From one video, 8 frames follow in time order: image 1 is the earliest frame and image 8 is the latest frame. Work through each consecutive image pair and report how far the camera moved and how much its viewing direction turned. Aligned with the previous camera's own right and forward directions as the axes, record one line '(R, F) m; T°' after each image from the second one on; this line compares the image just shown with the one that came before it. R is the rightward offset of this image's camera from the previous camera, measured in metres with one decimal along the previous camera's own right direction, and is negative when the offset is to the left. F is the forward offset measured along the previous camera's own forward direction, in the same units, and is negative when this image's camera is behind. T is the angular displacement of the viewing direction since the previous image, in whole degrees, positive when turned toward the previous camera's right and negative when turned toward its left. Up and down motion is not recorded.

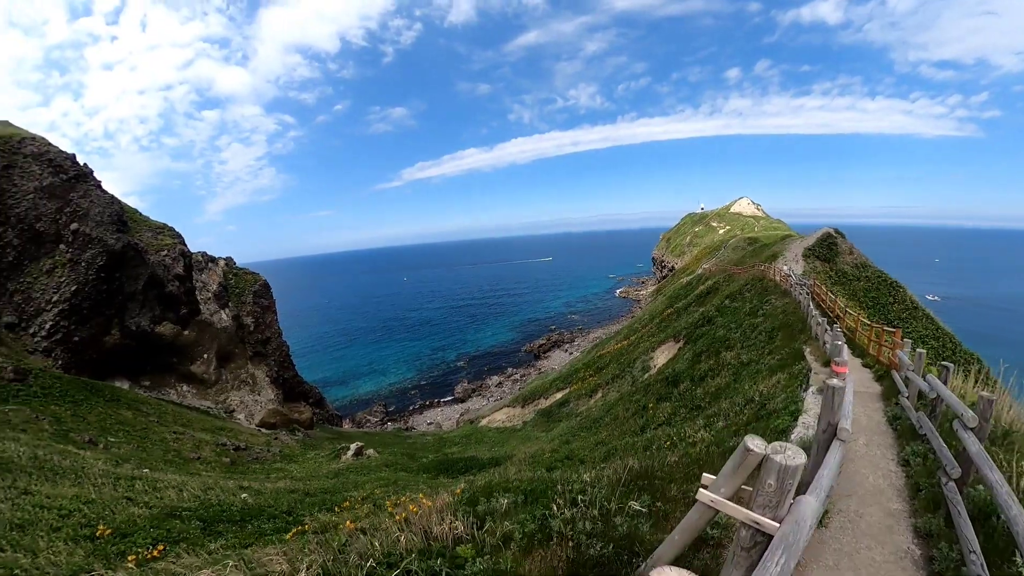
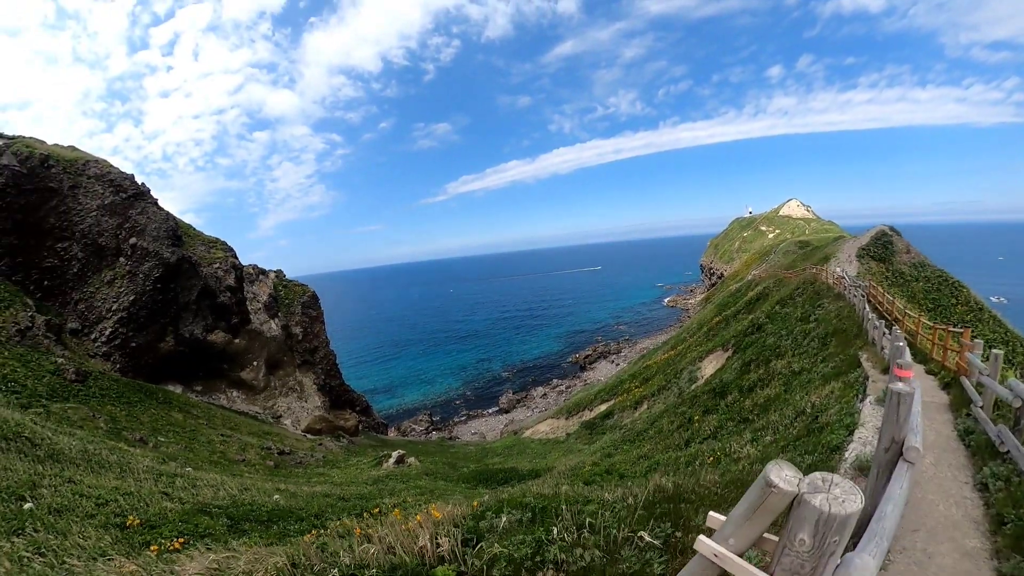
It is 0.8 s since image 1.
(+0.3, +0.3) m; -5°
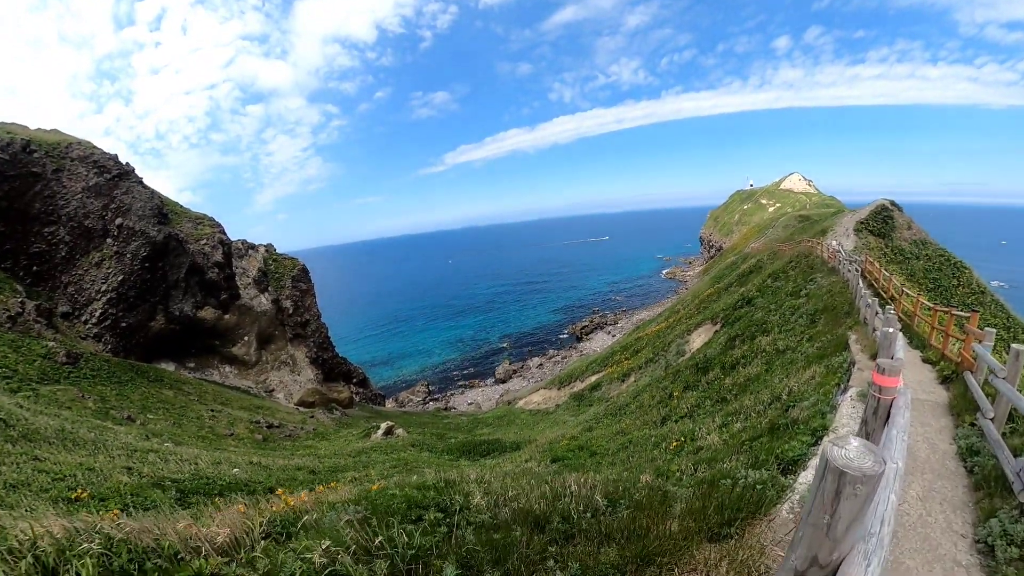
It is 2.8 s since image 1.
(+0.8, +0.9) m; 0°
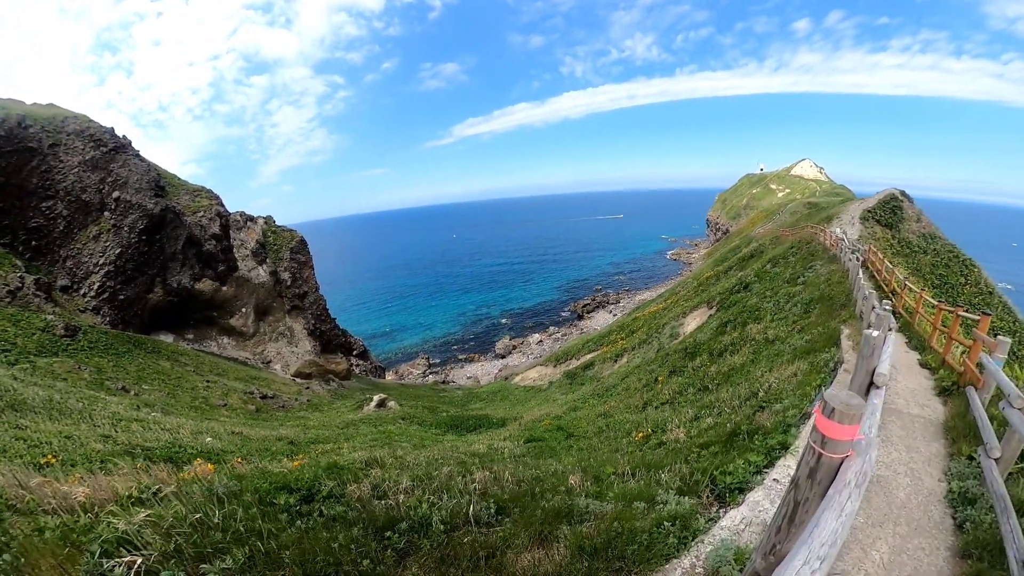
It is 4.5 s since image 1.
(+0.5, +0.6) m; 0°
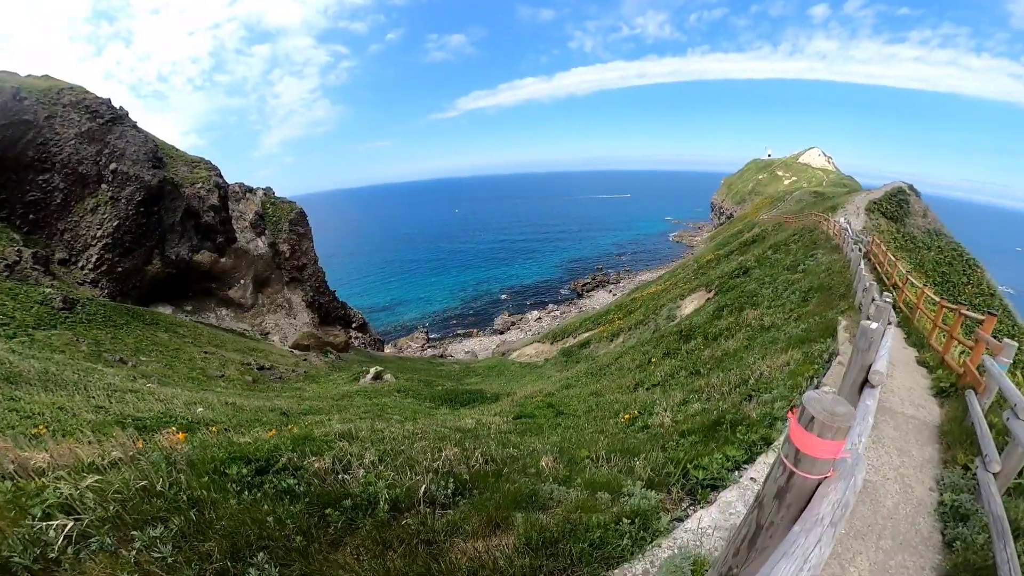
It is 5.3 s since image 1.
(+0.1, +0.2) m; 0°
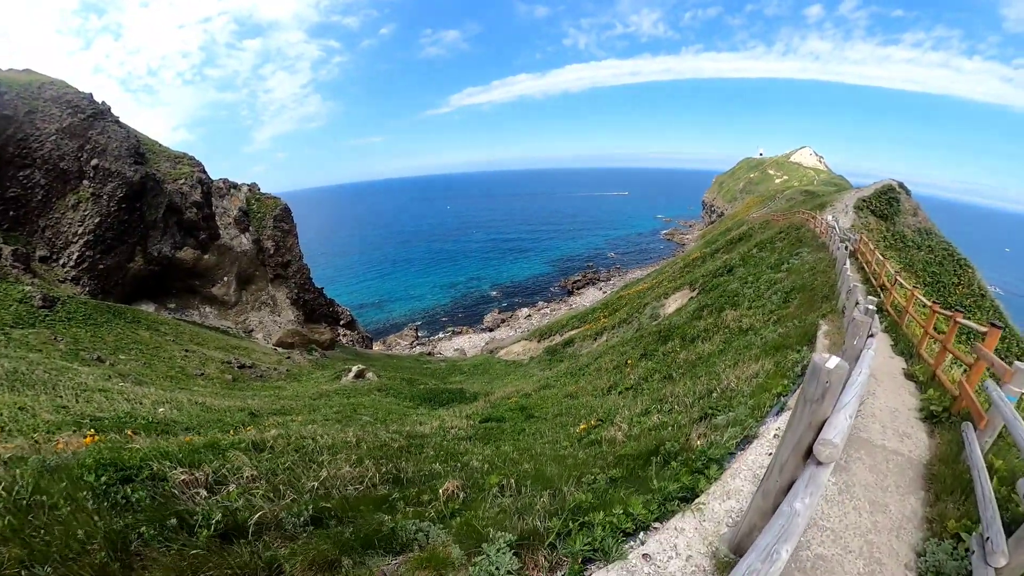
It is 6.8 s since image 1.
(+0.5, +0.6) m; +1°
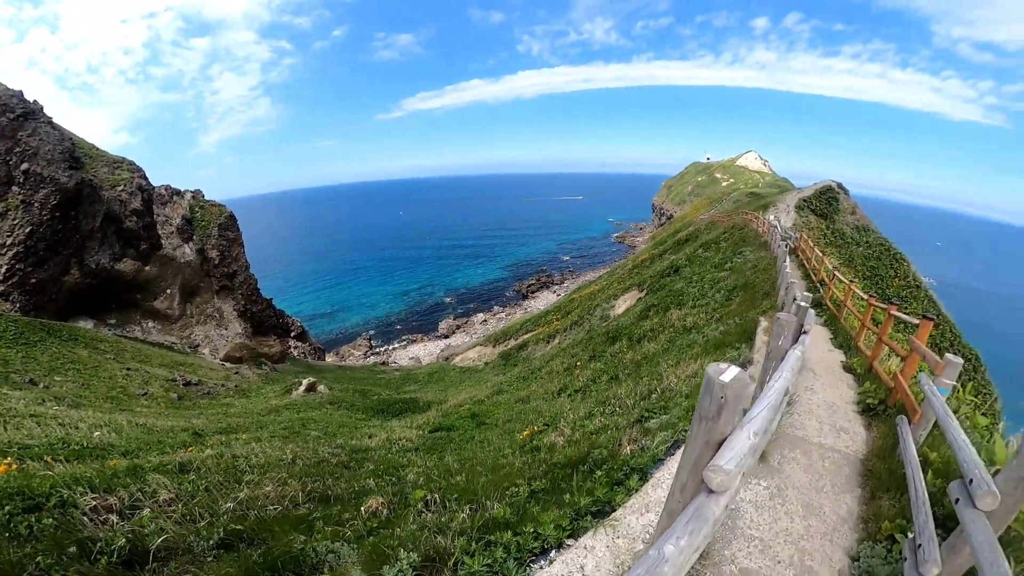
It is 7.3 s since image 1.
(+0.4, +0.4) m; +5°
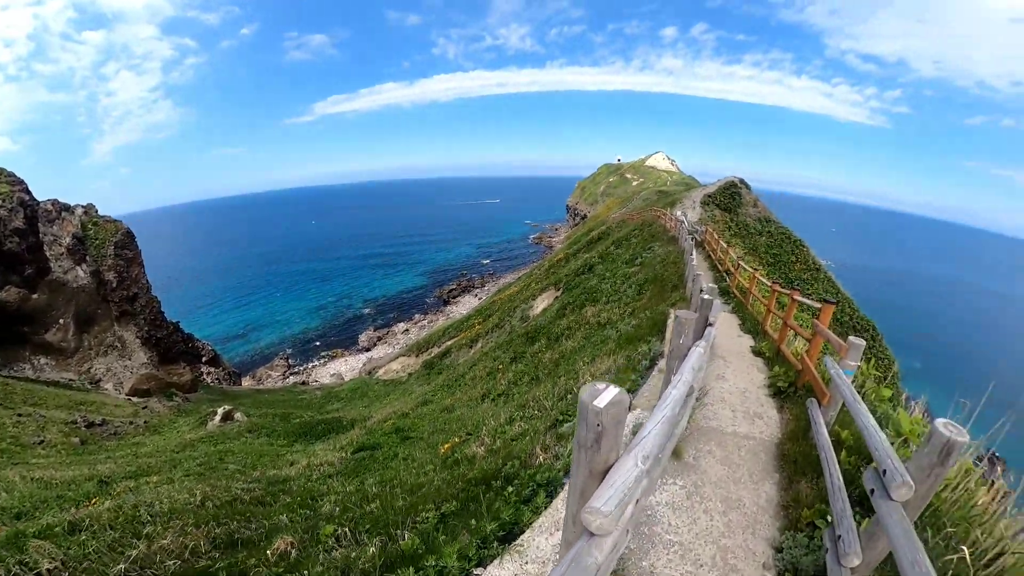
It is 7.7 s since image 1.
(+0.3, +0.5) m; +9°
